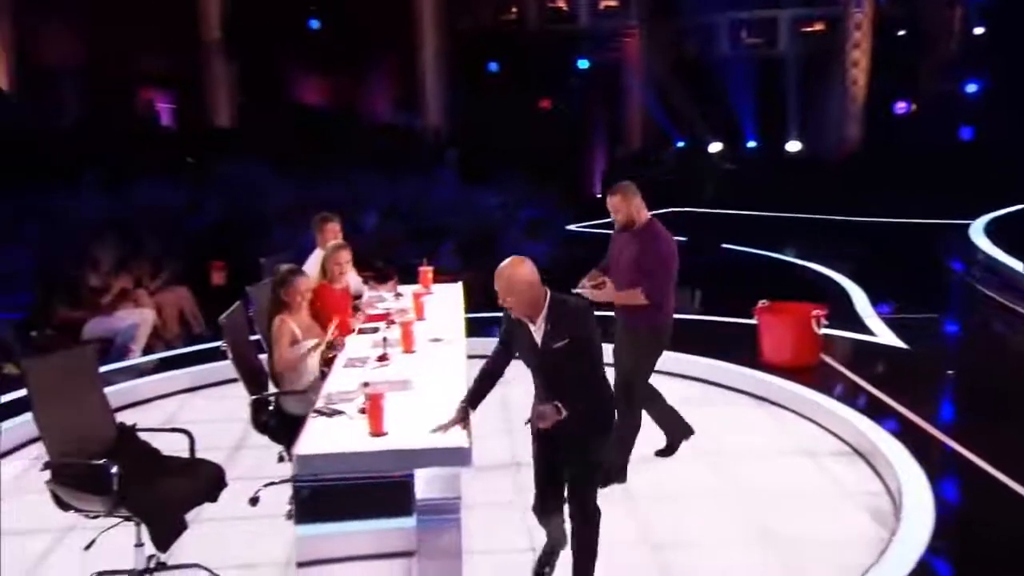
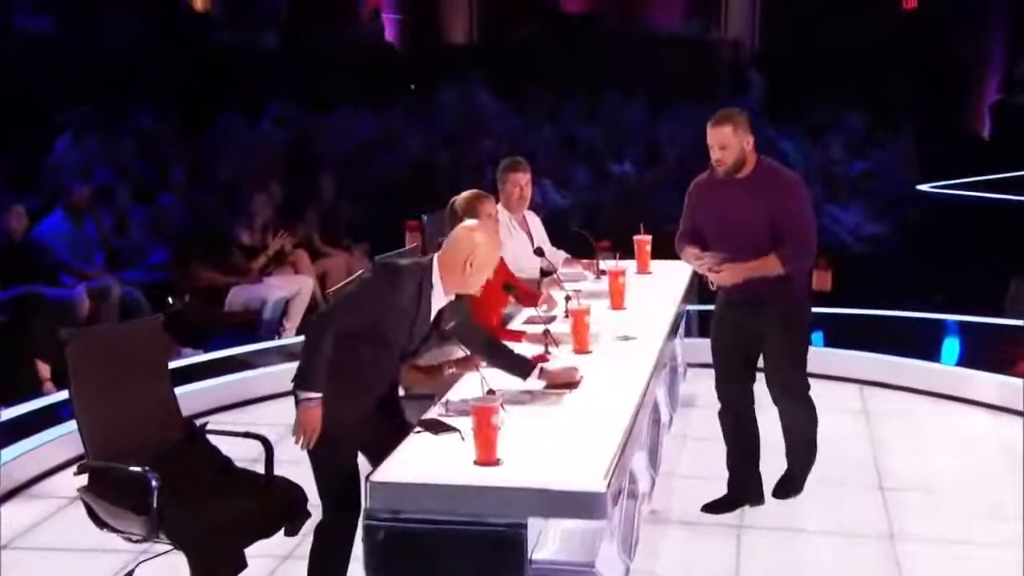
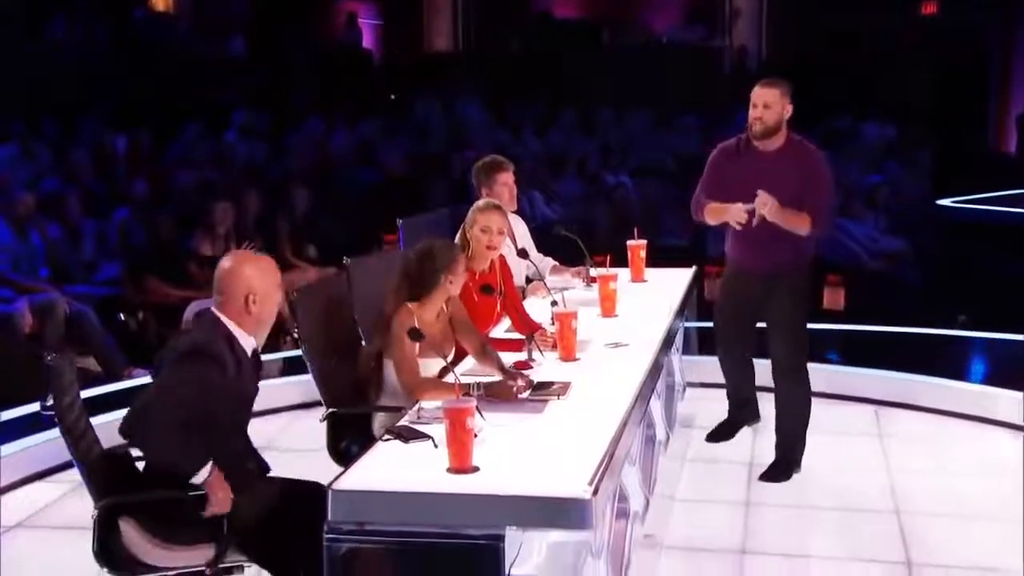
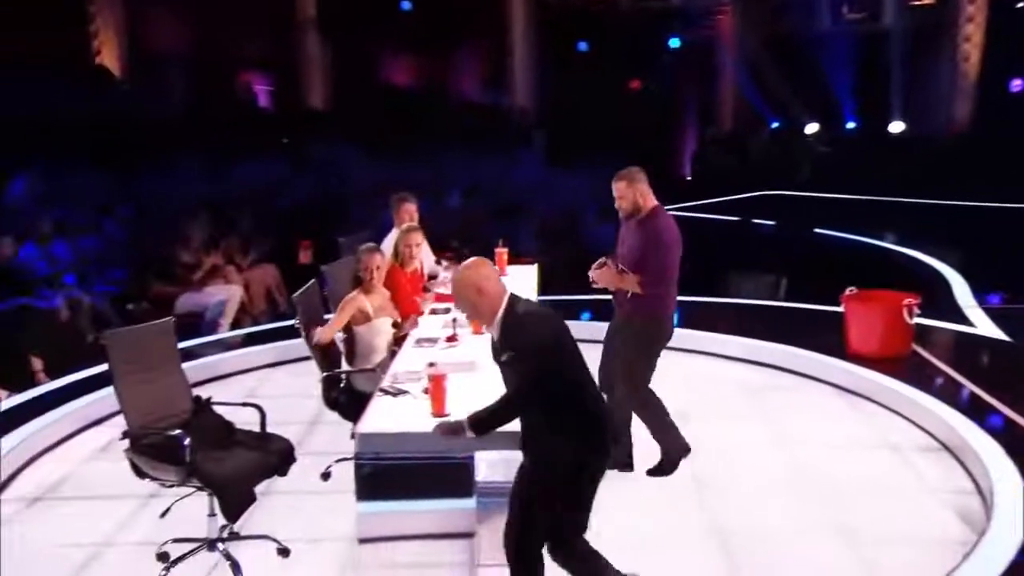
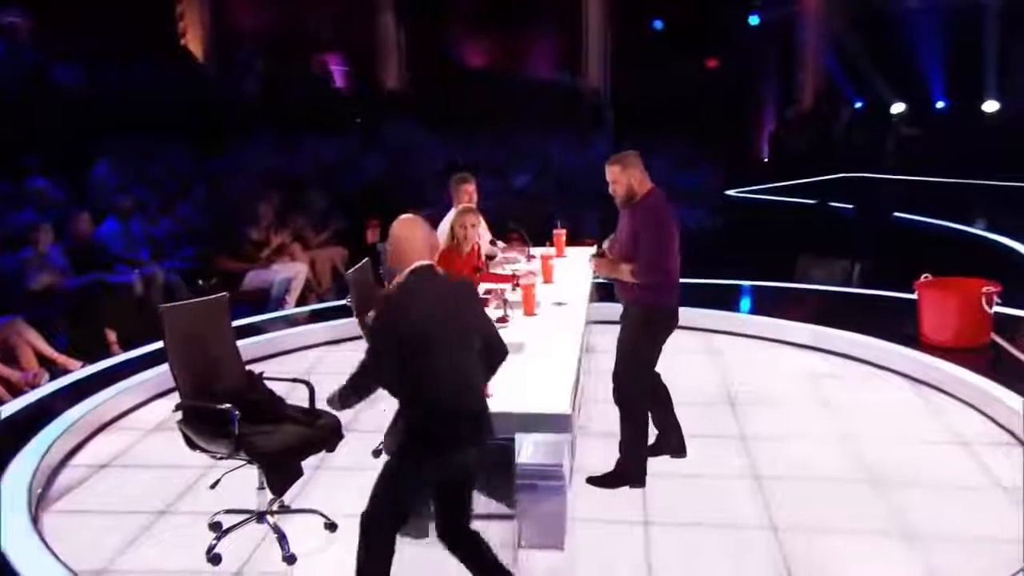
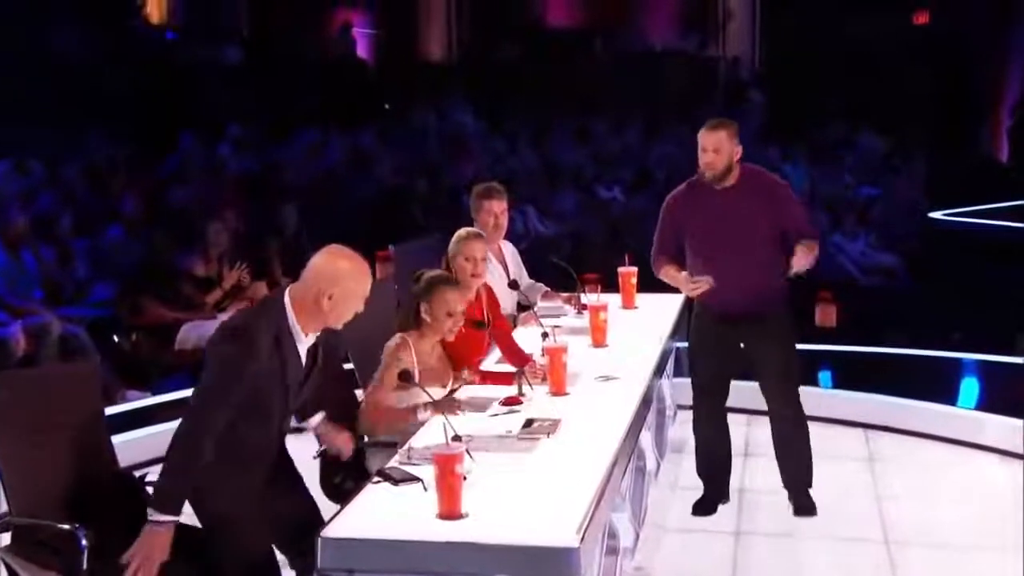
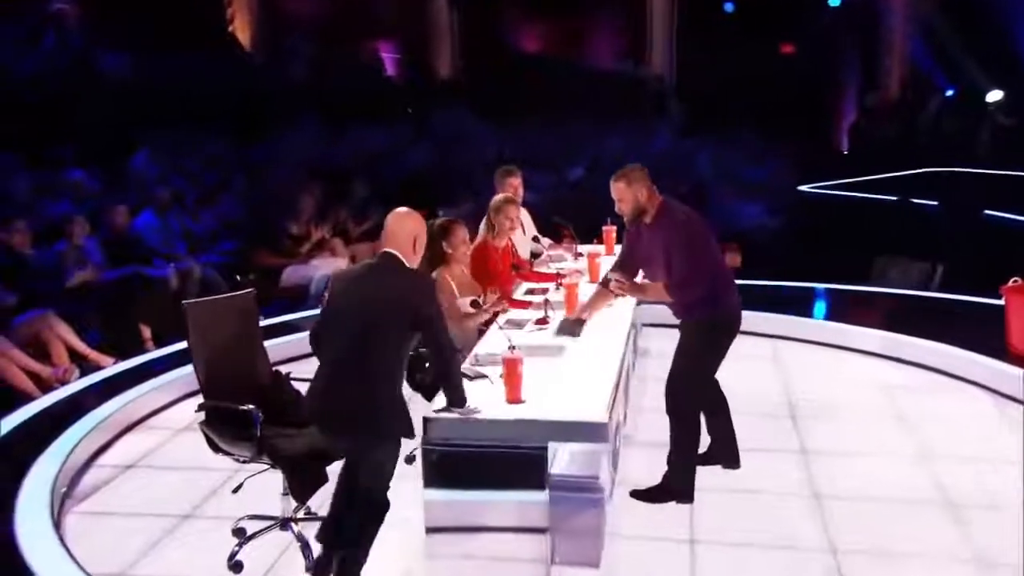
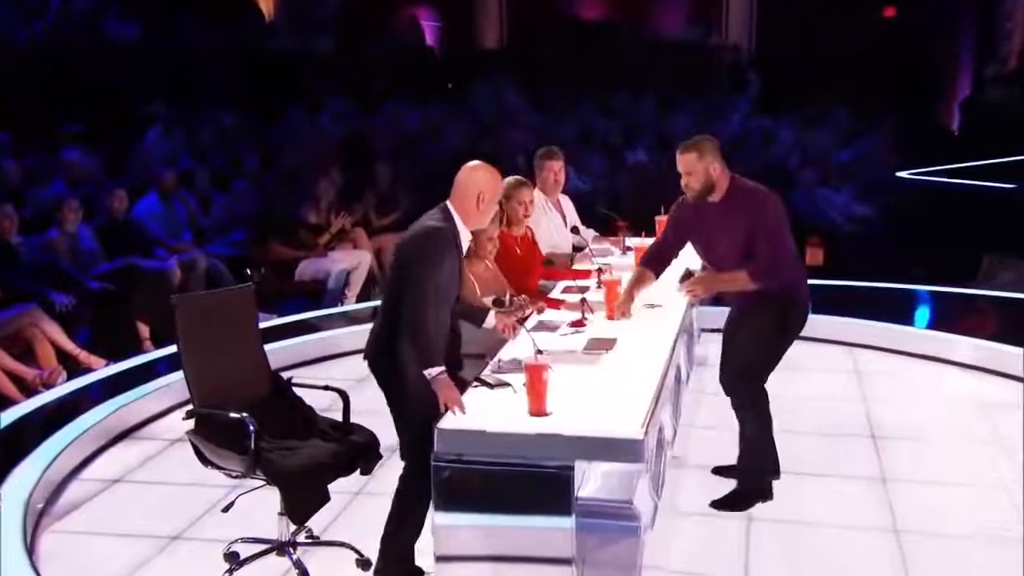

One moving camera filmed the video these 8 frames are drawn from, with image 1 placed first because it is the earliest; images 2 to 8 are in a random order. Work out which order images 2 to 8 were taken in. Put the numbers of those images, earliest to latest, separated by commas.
4, 5, 7, 8, 2, 6, 3
